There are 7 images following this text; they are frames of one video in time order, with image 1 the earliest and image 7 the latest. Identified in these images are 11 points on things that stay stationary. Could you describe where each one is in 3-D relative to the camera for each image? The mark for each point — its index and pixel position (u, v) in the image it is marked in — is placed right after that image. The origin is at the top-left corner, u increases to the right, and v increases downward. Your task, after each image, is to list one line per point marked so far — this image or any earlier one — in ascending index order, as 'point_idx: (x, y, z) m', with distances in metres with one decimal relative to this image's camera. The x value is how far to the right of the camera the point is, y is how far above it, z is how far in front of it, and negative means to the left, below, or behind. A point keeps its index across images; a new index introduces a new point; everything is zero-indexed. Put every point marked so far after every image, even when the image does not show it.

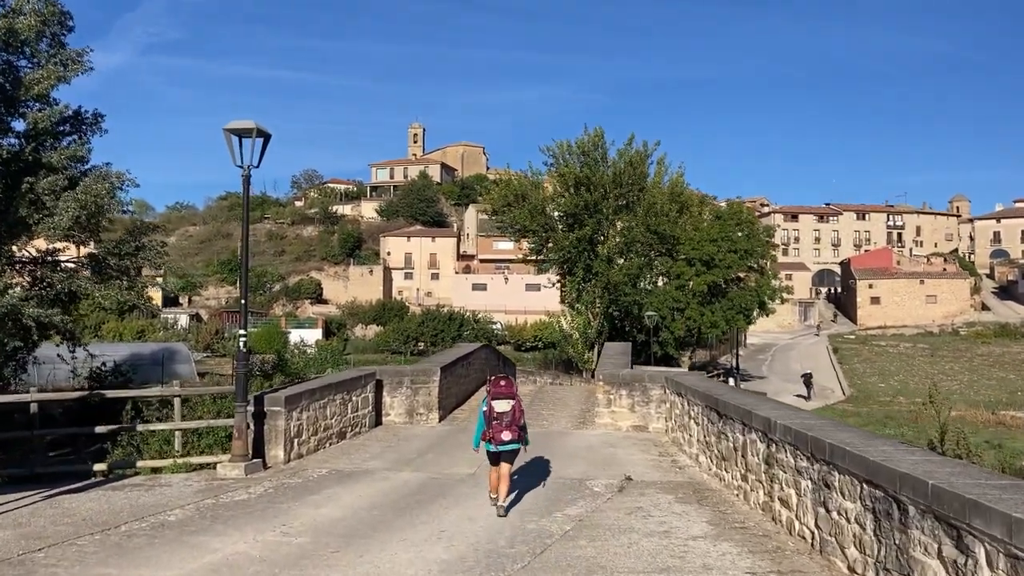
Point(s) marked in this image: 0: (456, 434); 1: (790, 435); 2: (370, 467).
0: (-0.6, -1.7, +8.4) m
1: (+1.6, -0.9, +4.4) m
2: (-1.4, -1.7, +7.0) m
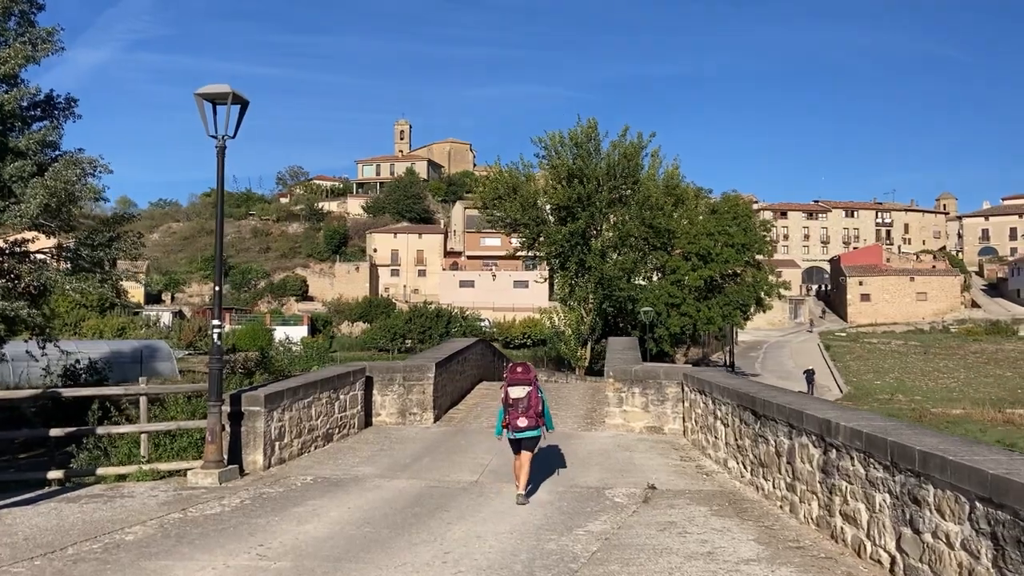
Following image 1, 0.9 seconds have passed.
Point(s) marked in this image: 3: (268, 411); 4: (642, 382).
0: (-0.6, -1.6, +7.7) m
1: (+1.7, -0.8, +3.7) m
2: (-1.3, -1.6, +6.3) m
3: (-2.2, -1.1, +6.6) m
4: (+1.4, -1.0, +7.5) m
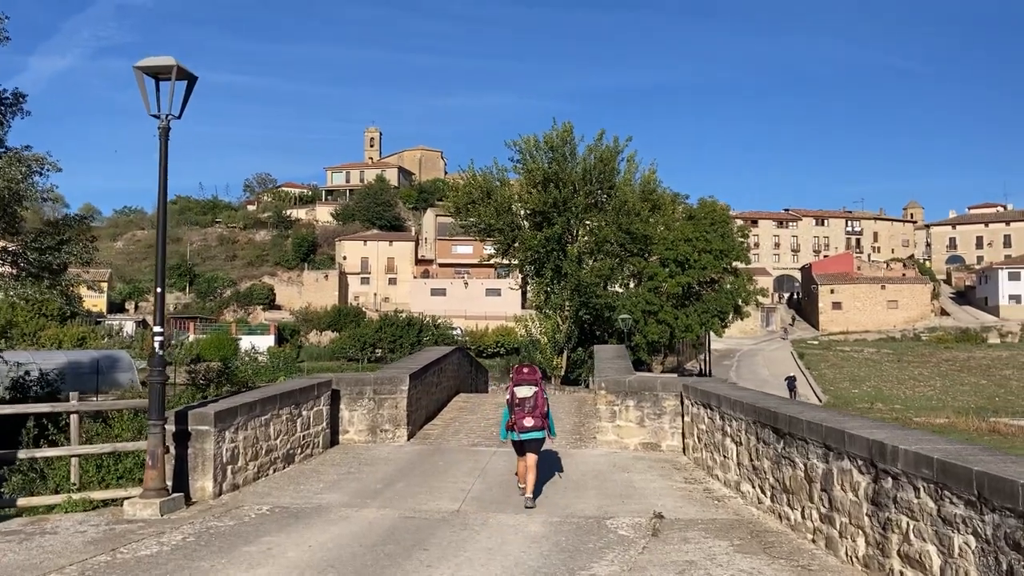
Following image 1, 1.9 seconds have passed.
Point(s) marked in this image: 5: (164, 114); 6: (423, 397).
0: (-0.8, -1.6, +6.9) m
1: (+1.7, -0.7, +3.1) m
2: (-1.4, -1.6, +5.5) m
3: (-2.3, -1.1, +5.8) m
4: (+1.2, -1.0, +6.9) m
5: (-2.6, +1.3, +5.4) m
6: (-1.0, -1.2, +8.3) m
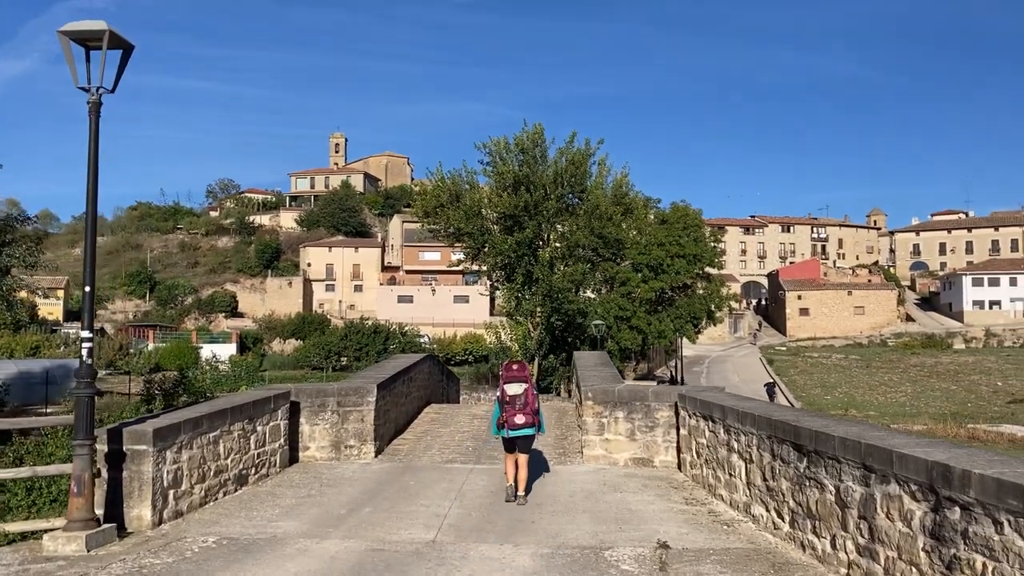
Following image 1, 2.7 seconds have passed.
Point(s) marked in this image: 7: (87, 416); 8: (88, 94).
0: (-0.9, -1.6, +6.3) m
1: (+1.7, -0.7, +2.5) m
2: (-1.5, -1.6, +4.8) m
3: (-2.4, -1.1, +5.1) m
4: (+1.0, -1.0, +6.3) m
5: (-2.7, +1.3, +4.7) m
6: (-1.2, -1.3, +7.6) m
7: (-2.8, -0.8, +4.8) m
8: (-2.7, +1.2, +4.7) m
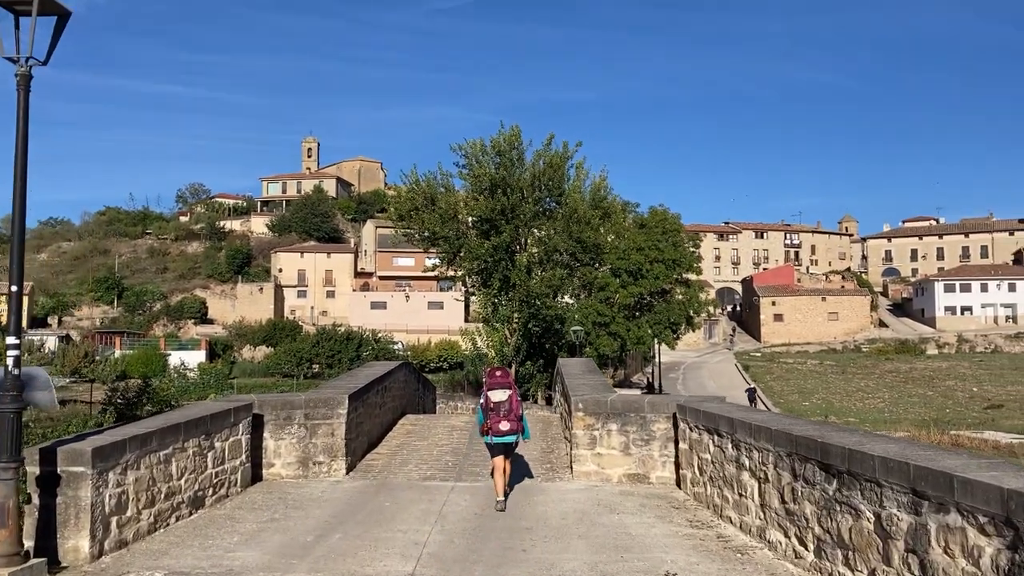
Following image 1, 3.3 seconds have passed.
0: (-1.1, -1.6, +5.7) m
1: (+1.7, -0.7, +2.1) m
2: (-1.6, -1.6, +4.3) m
3: (-2.5, -1.1, +4.5) m
4: (+0.9, -1.0, +5.8) m
5: (-2.7, +1.3, +4.1) m
6: (-1.4, -1.3, +7.1) m
7: (-2.8, -0.8, +4.2) m
8: (-2.8, +1.2, +4.1) m
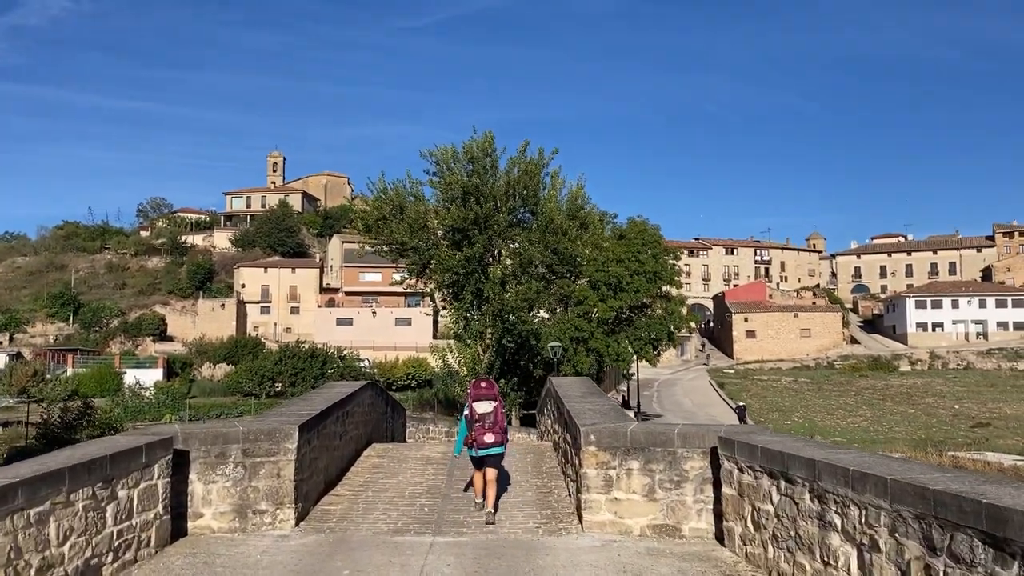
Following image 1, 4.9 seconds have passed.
0: (-1.1, -1.6, +4.4) m
1: (+1.9, -0.6, +0.9) m
2: (-1.6, -1.6, +2.9) m
3: (-2.5, -1.1, +3.1) m
4: (+0.9, -1.0, +4.6) m
5: (-2.7, +1.3, +2.8) m
6: (-1.5, -1.3, +5.8) m
7: (-2.8, -0.8, +2.8) m
8: (-2.7, +1.3, +2.8) m
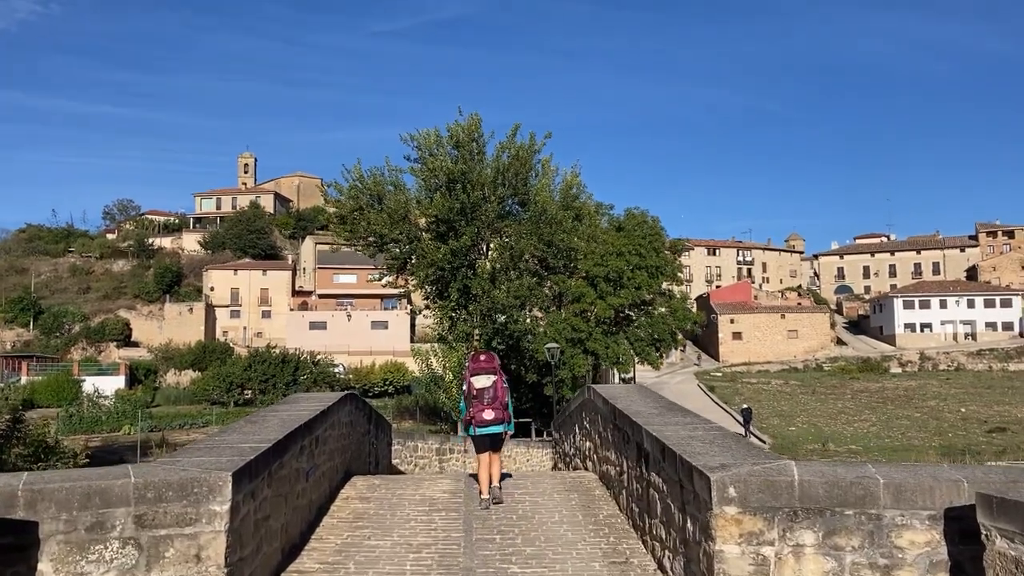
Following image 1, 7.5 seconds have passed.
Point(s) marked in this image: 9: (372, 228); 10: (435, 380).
0: (-0.8, -1.4, +2.4) m
1: (+2.3, -0.4, -1.0) m
2: (-1.2, -1.4, +0.9) m
3: (-2.1, -0.9, +1.1) m
4: (+1.2, -0.8, +2.7) m
5: (-2.3, +1.5, +0.8) m
6: (-1.2, -1.1, +3.7) m
7: (-2.4, -0.6, +0.8) m
8: (-2.4, +1.5, +0.8) m
9: (-3.6, +1.6, +19.1) m
10: (-2.1, -2.5, +19.7) m
